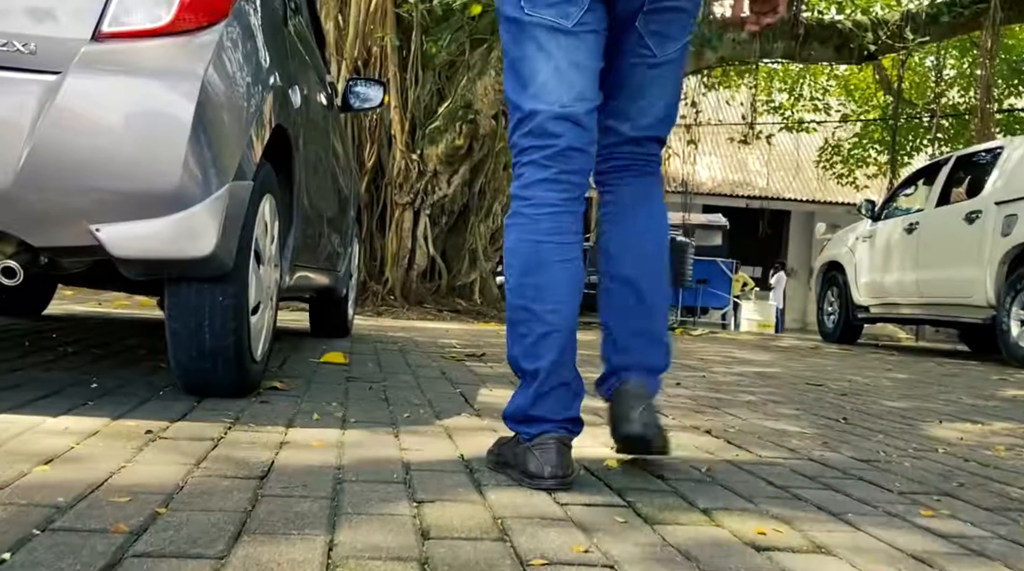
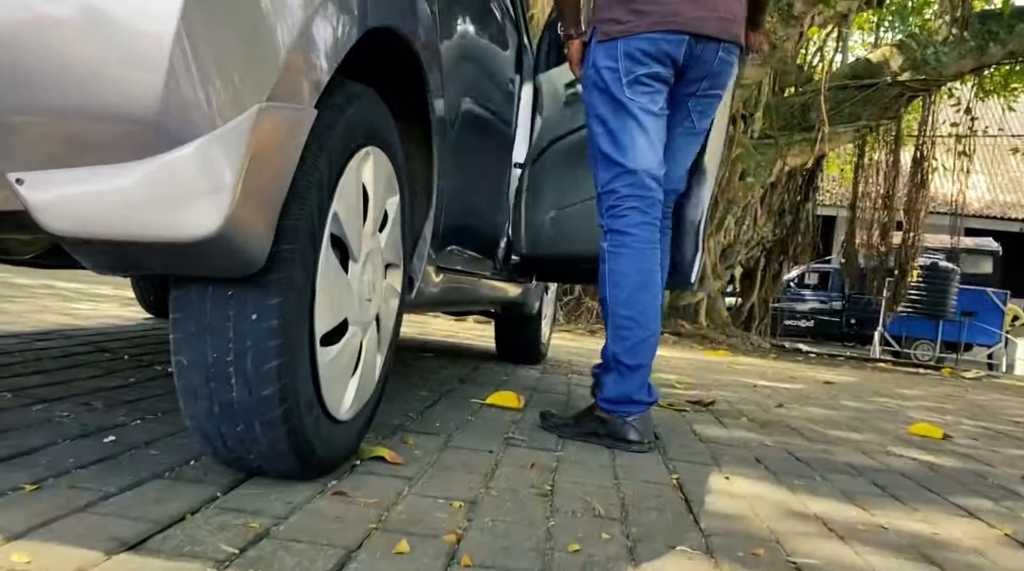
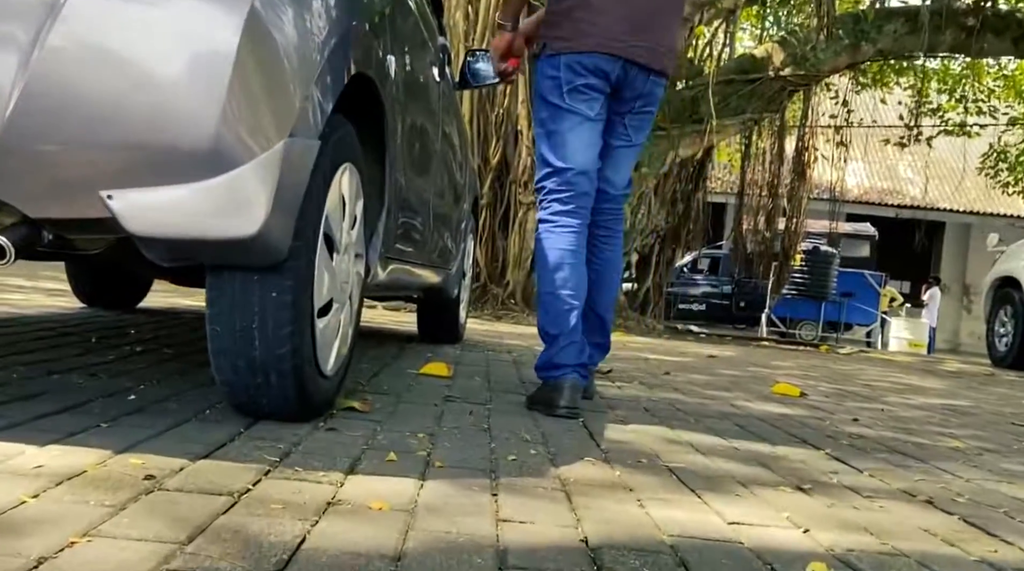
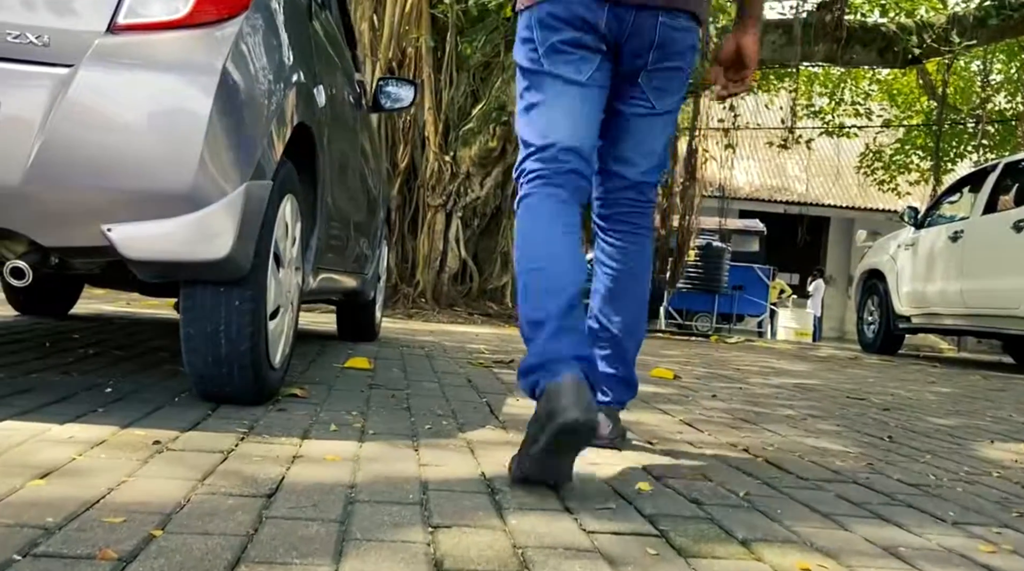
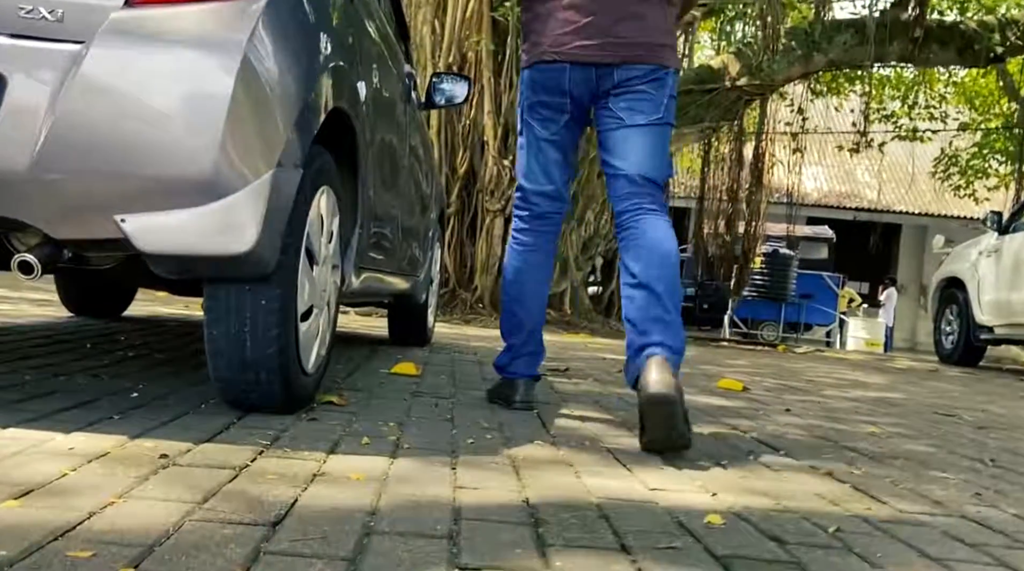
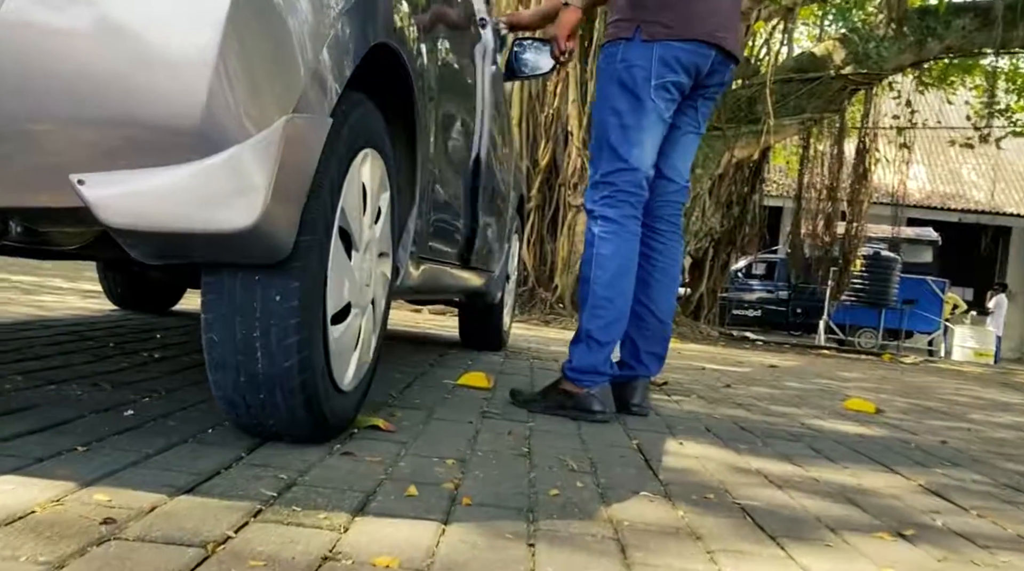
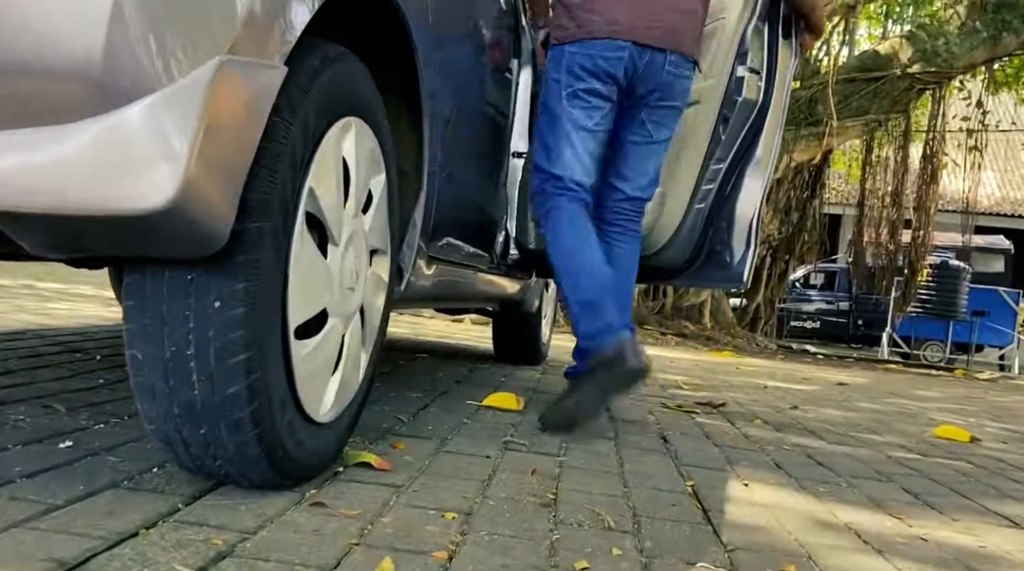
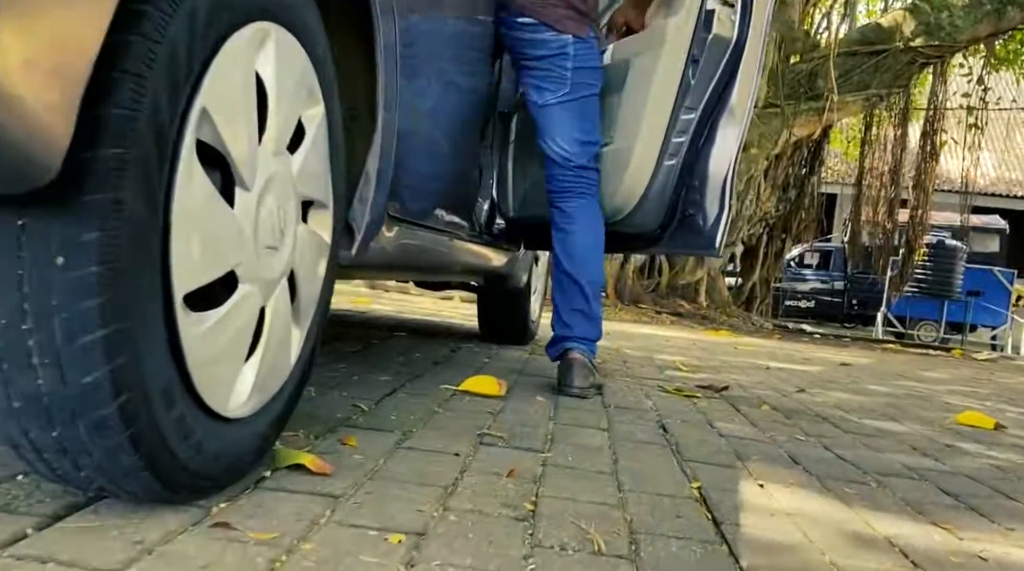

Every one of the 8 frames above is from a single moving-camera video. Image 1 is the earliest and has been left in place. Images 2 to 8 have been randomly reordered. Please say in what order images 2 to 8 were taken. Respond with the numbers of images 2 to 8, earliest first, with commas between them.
4, 5, 3, 6, 2, 7, 8
